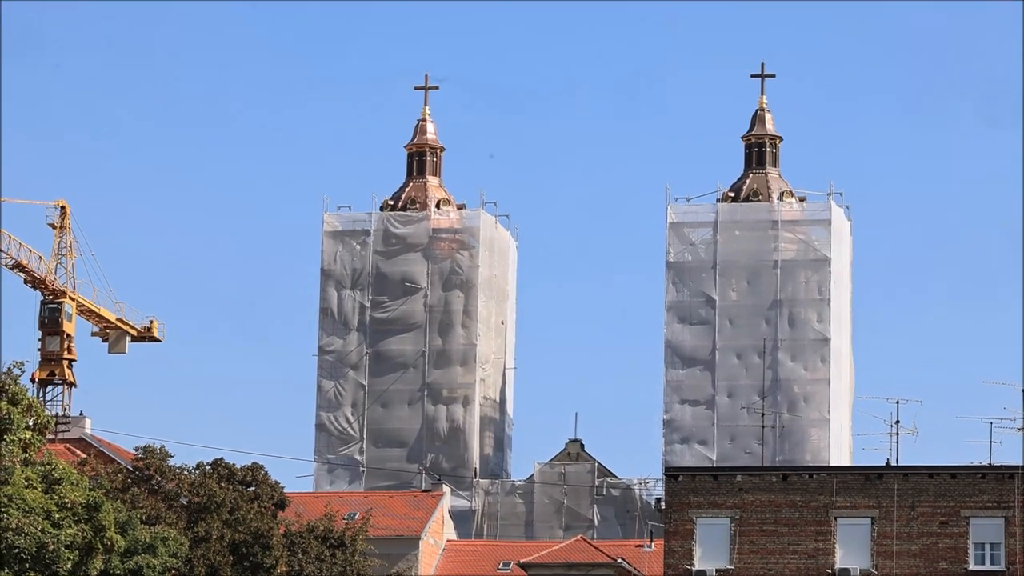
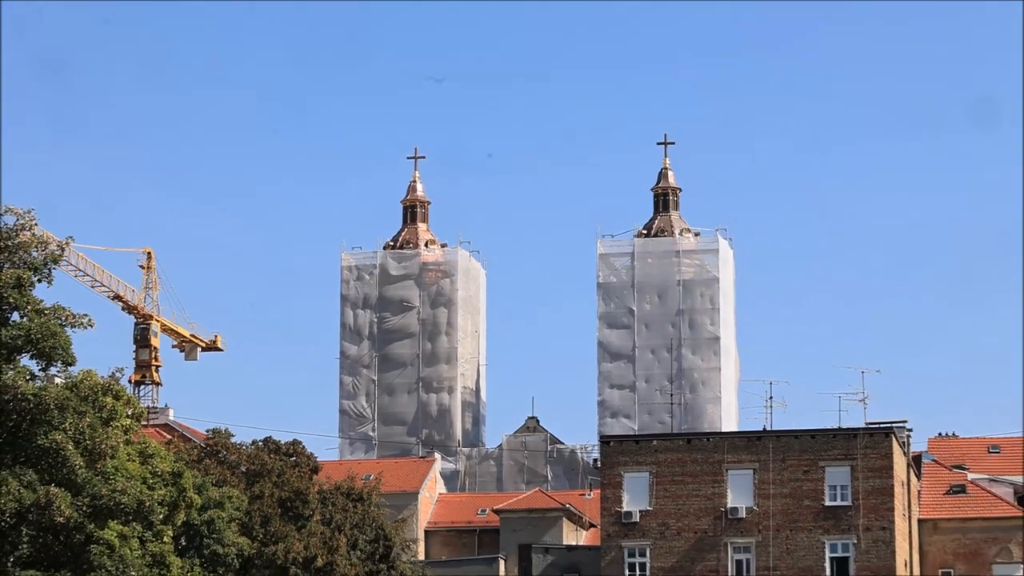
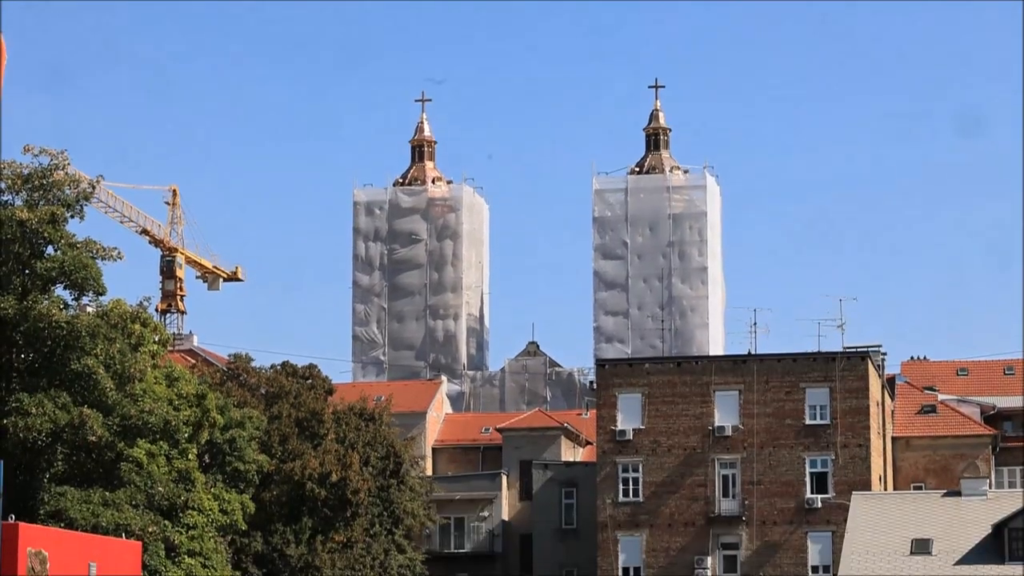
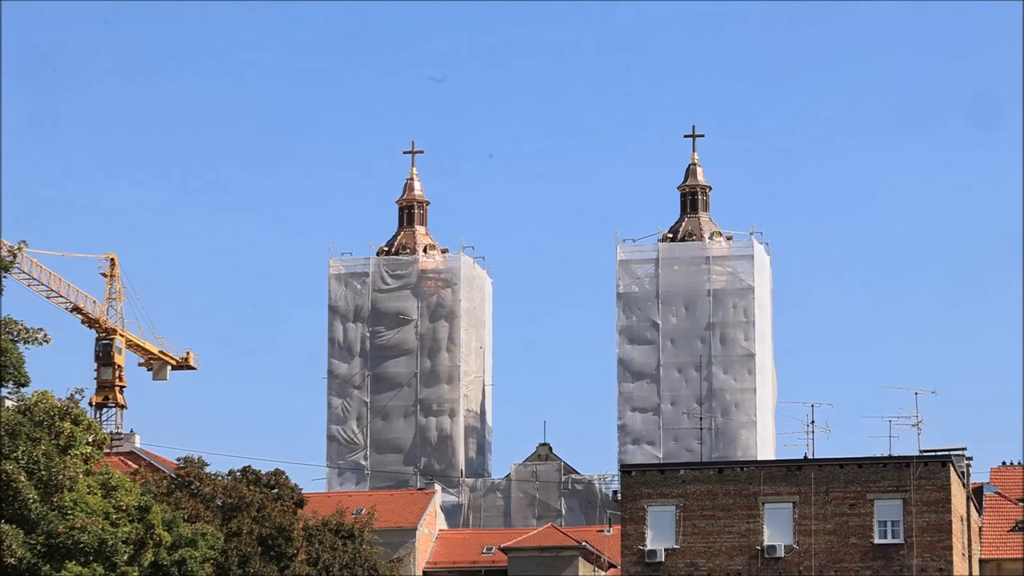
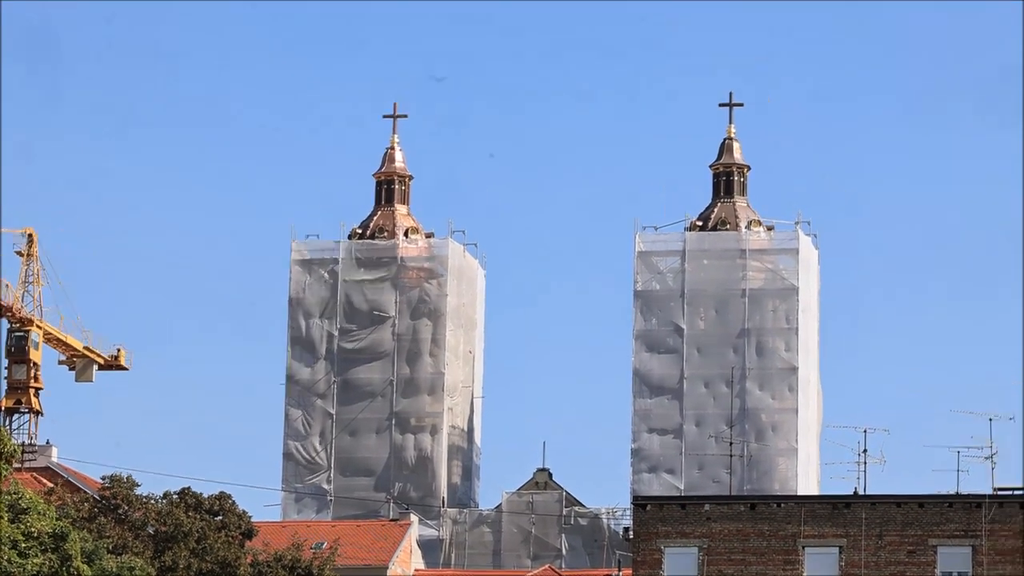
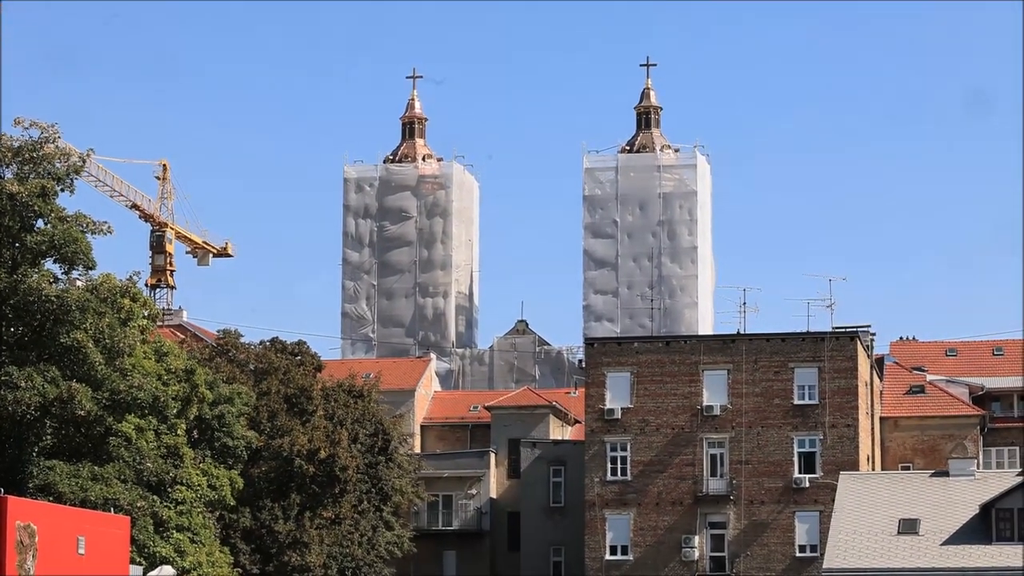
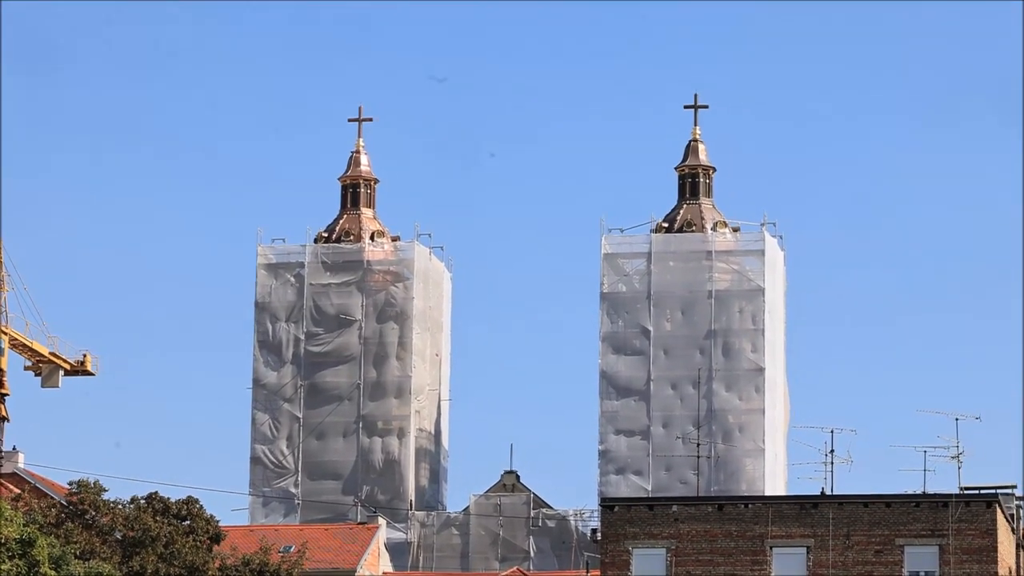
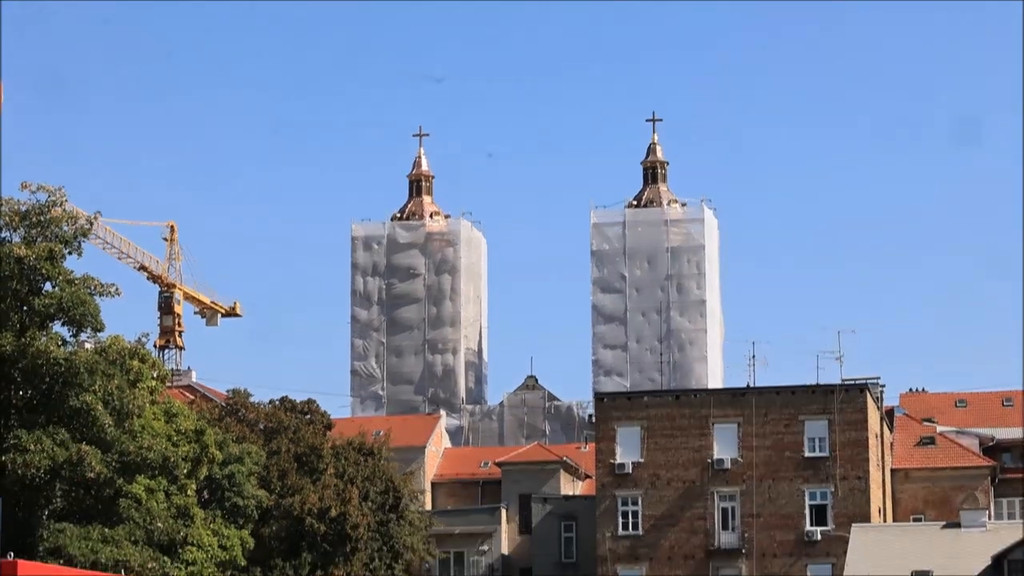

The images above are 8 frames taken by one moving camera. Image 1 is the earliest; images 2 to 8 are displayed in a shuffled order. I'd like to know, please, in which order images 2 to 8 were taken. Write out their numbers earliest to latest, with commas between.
5, 7, 4, 2, 8, 3, 6
